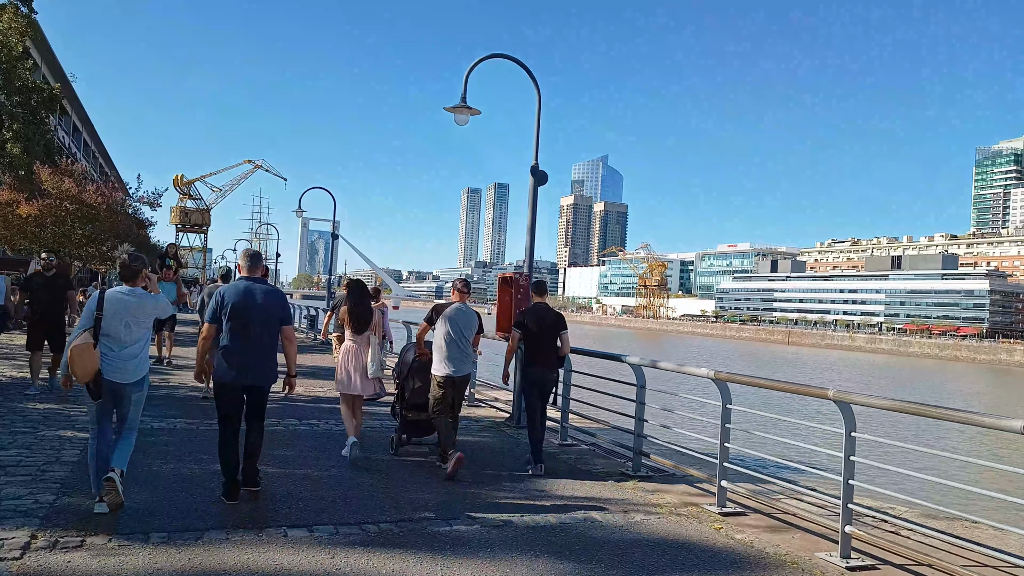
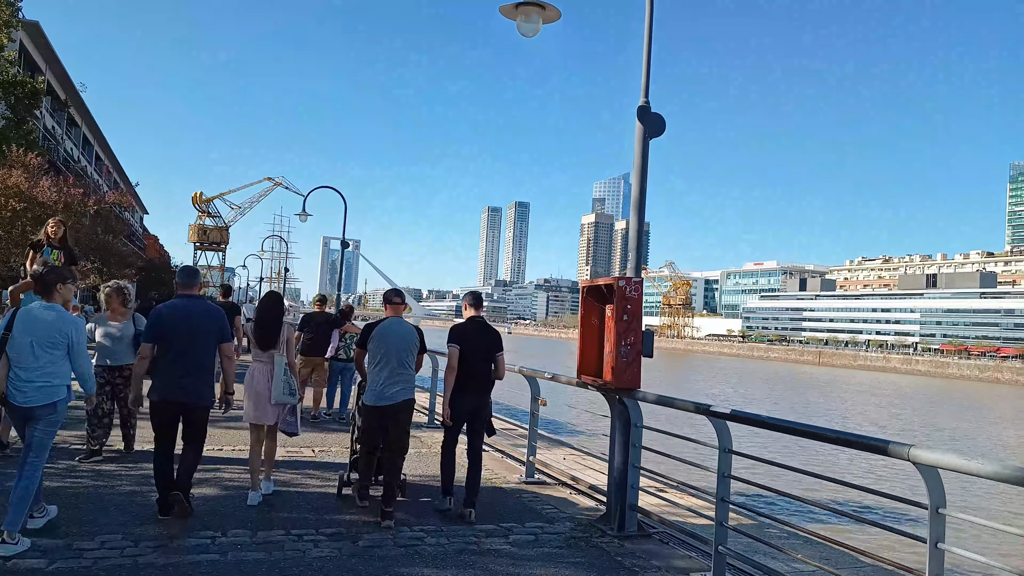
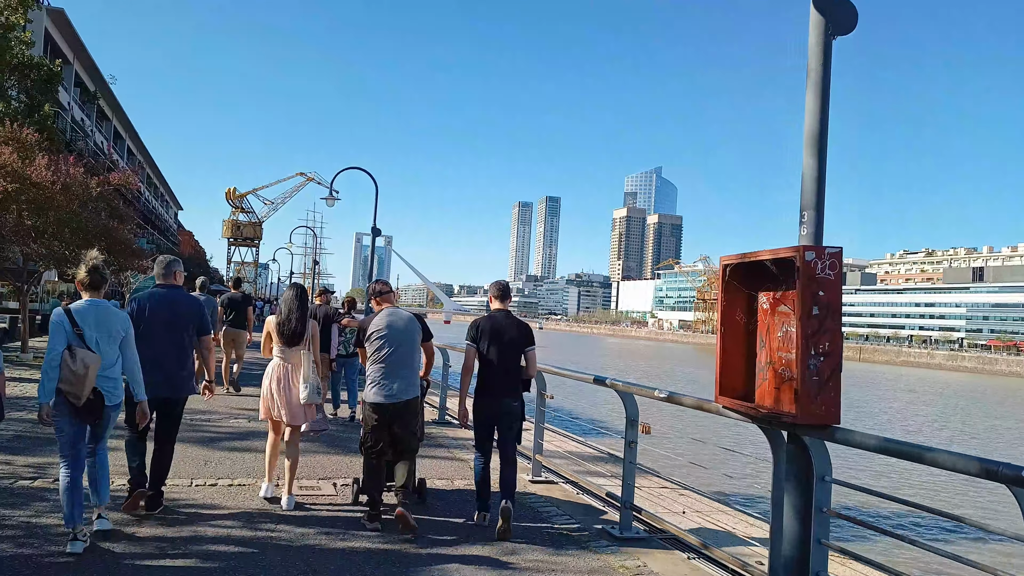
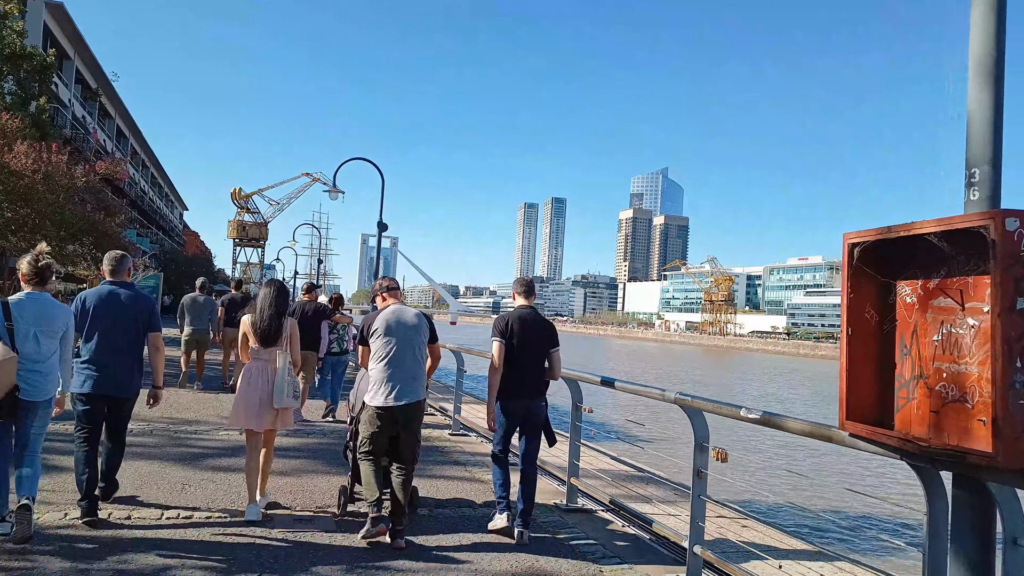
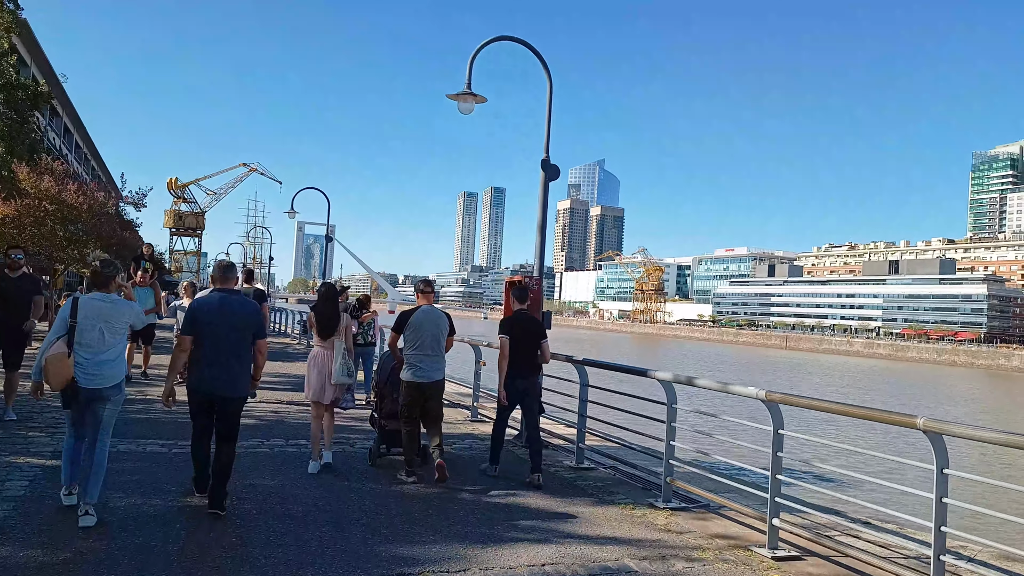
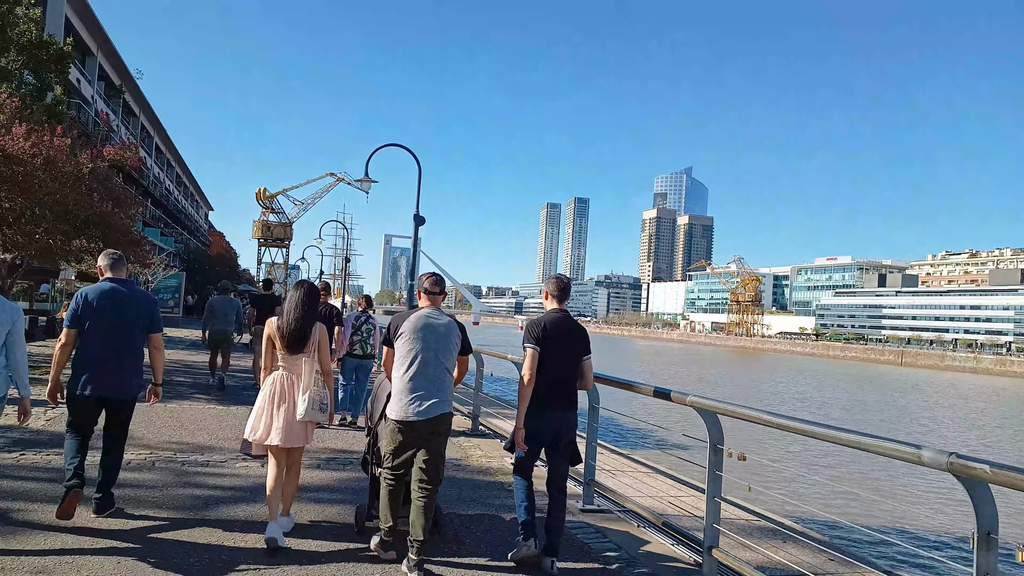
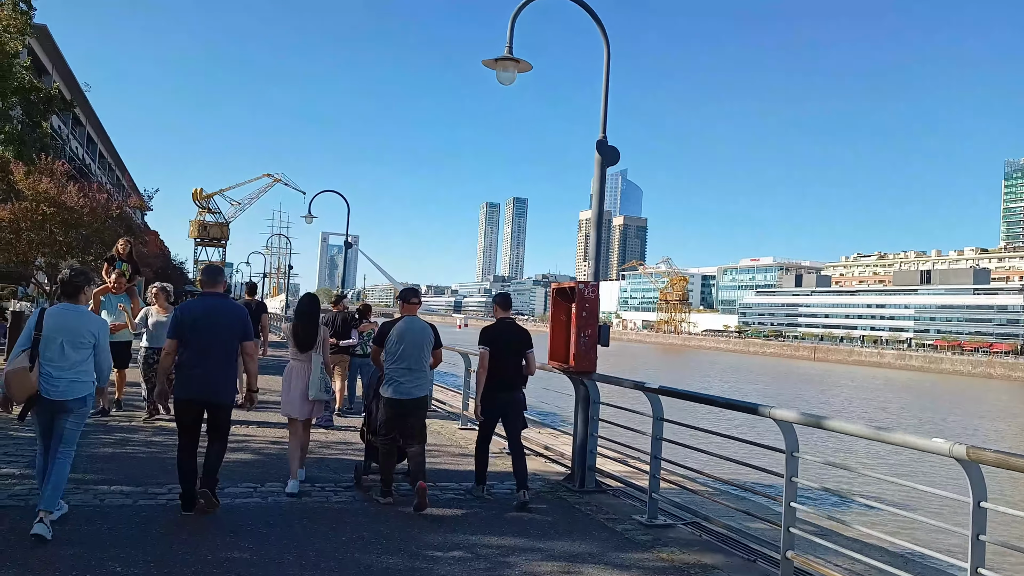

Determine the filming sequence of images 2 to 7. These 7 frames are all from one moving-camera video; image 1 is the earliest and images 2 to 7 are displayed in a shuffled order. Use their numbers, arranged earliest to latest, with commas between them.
5, 7, 2, 3, 4, 6
